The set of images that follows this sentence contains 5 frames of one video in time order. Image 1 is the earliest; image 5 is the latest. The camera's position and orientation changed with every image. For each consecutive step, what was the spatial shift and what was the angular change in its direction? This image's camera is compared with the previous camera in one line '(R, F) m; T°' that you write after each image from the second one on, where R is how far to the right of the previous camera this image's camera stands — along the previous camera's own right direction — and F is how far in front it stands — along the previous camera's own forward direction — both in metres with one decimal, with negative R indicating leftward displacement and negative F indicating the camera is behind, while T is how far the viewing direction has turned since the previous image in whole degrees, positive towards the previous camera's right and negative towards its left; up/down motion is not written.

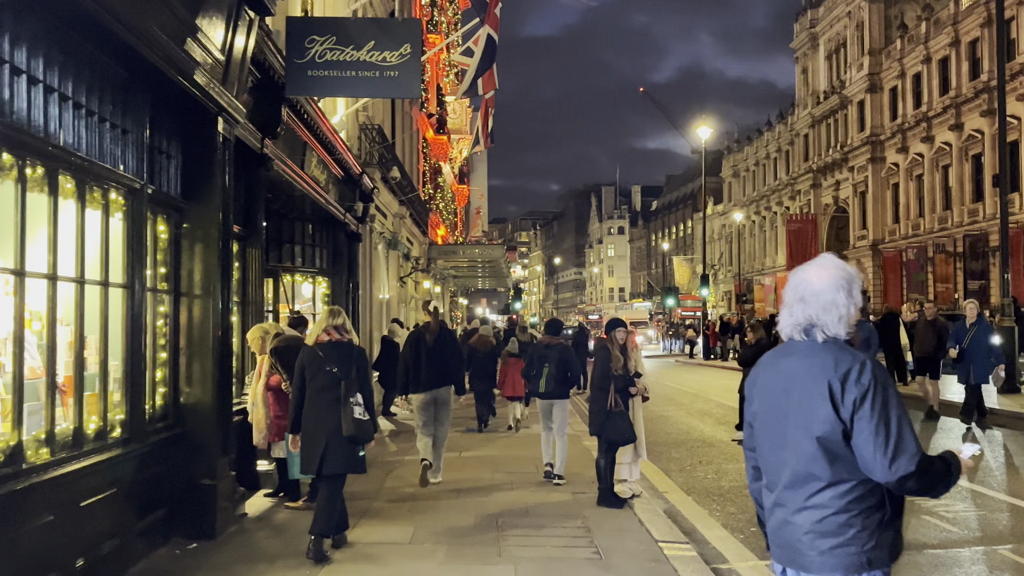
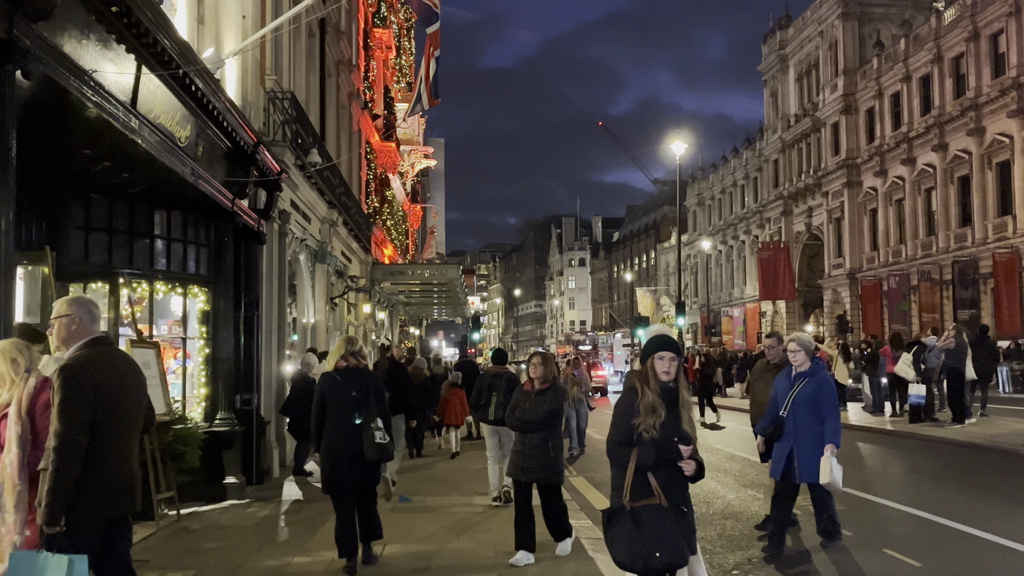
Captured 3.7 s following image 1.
(+0.1, +4.0) m; +2°
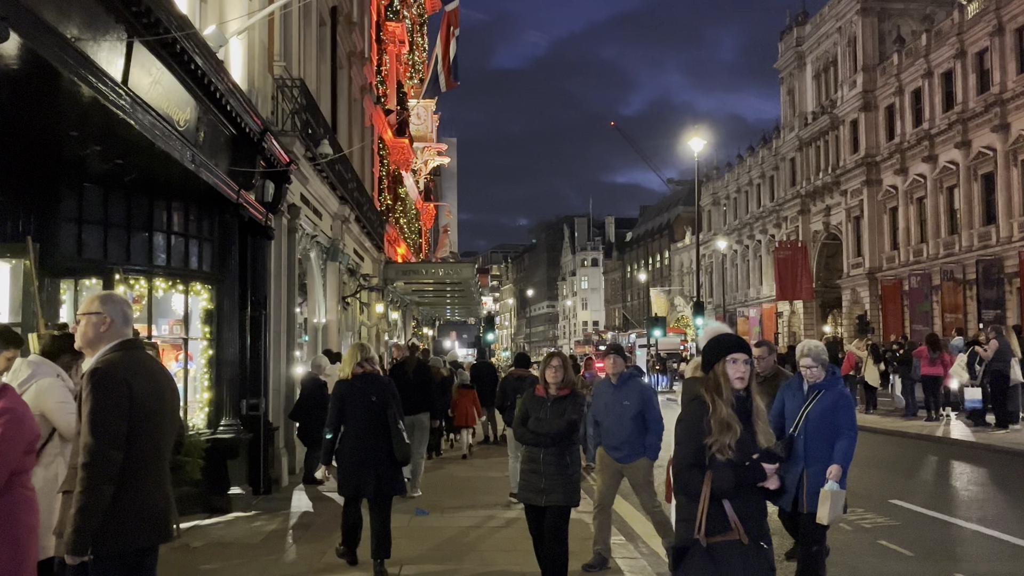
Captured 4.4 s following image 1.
(-0.1, +0.7) m; -1°
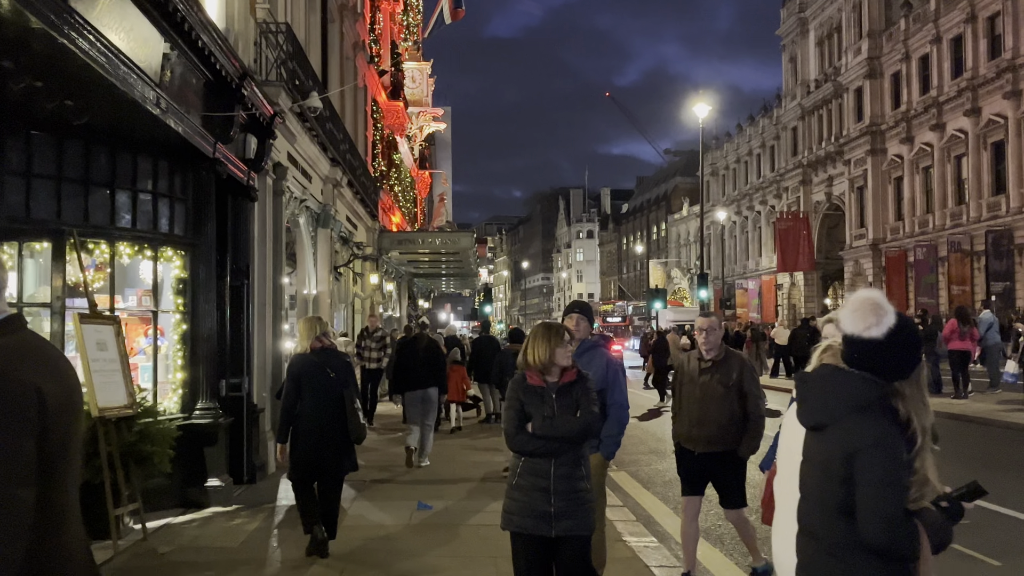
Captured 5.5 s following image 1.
(-0.2, +1.1) m; 0°
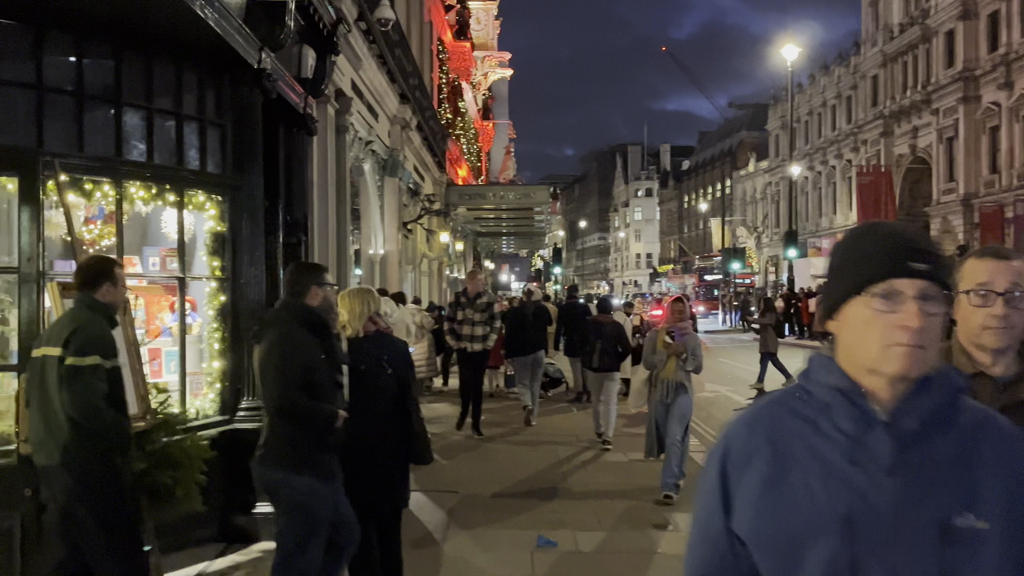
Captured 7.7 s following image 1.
(-0.7, +2.4) m; -3°
